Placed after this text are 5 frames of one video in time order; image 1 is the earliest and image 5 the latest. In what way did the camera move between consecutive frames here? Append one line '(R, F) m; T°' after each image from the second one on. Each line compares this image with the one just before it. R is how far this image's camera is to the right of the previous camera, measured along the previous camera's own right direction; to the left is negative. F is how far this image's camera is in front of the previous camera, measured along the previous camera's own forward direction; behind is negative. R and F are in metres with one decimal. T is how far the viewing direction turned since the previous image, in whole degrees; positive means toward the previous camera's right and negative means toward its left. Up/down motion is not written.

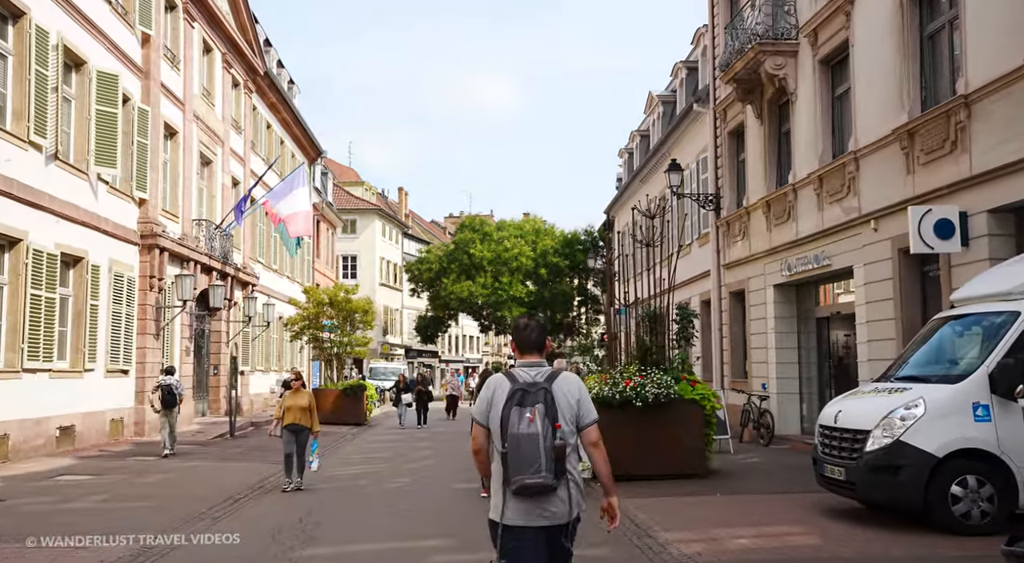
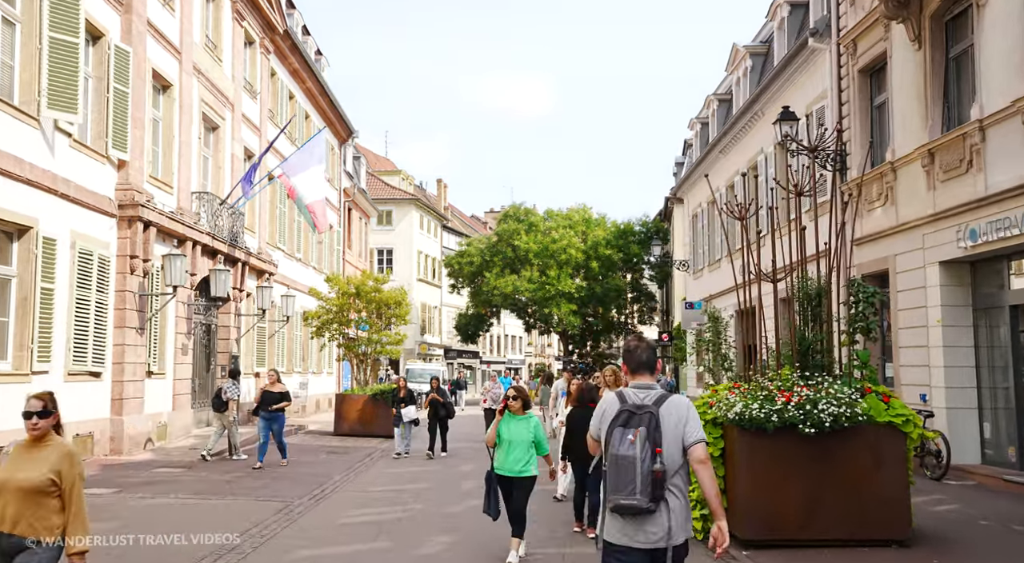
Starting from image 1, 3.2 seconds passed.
(-0.5, +4.6) m; -2°
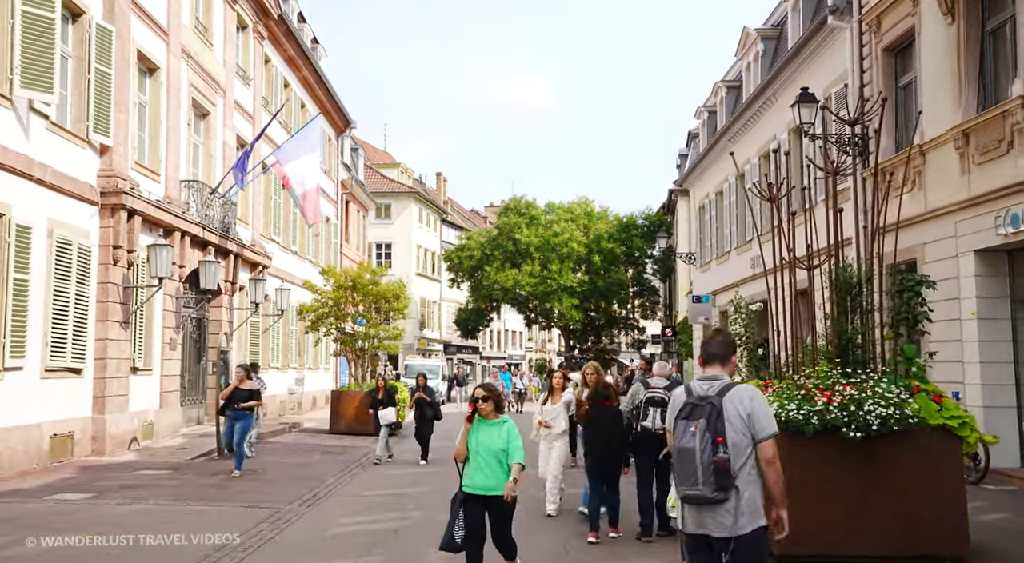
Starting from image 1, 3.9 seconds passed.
(-0.1, +0.9) m; 0°
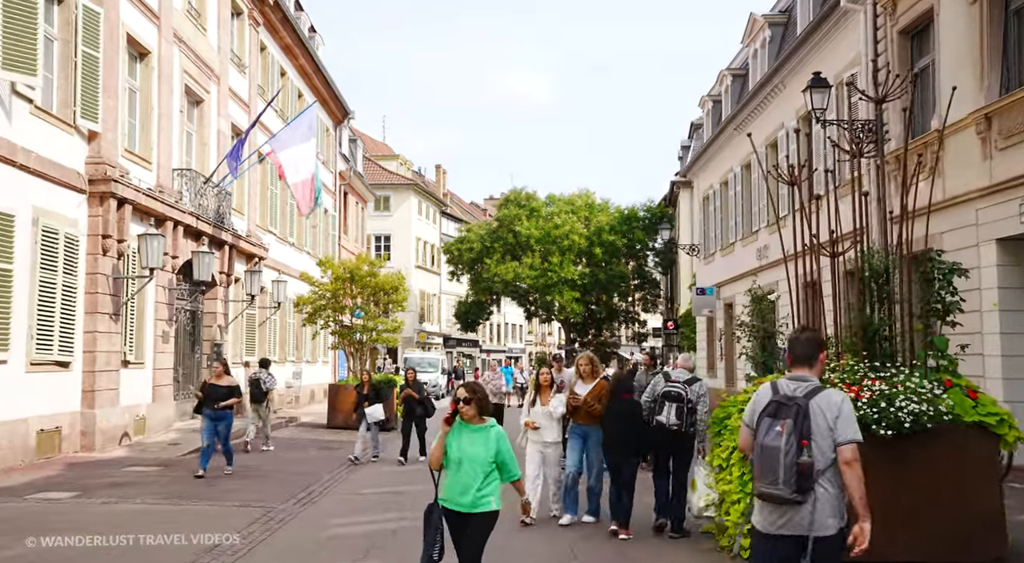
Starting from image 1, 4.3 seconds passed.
(0.0, +0.5) m; 0°
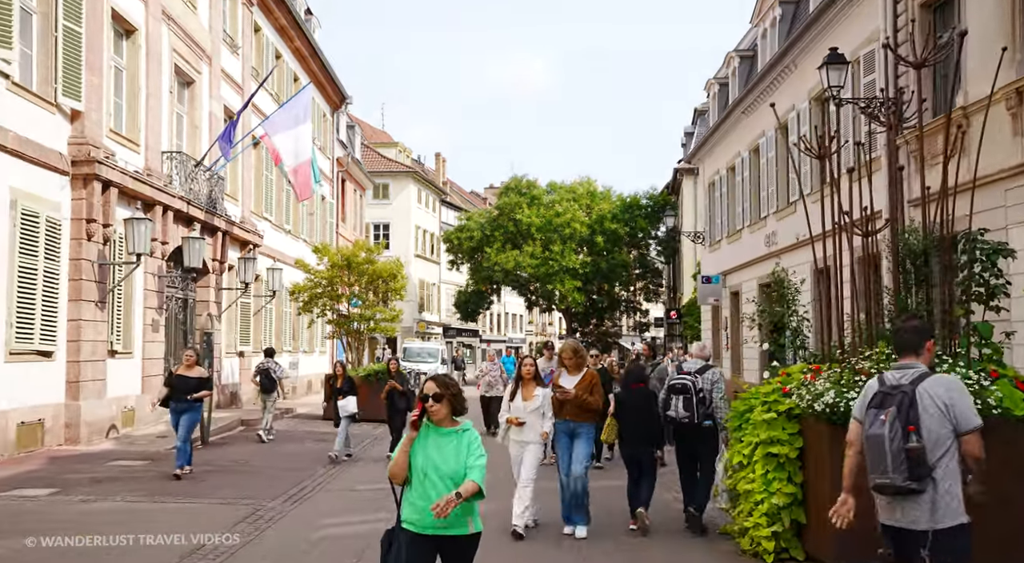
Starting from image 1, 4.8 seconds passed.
(0.0, +0.7) m; 0°
